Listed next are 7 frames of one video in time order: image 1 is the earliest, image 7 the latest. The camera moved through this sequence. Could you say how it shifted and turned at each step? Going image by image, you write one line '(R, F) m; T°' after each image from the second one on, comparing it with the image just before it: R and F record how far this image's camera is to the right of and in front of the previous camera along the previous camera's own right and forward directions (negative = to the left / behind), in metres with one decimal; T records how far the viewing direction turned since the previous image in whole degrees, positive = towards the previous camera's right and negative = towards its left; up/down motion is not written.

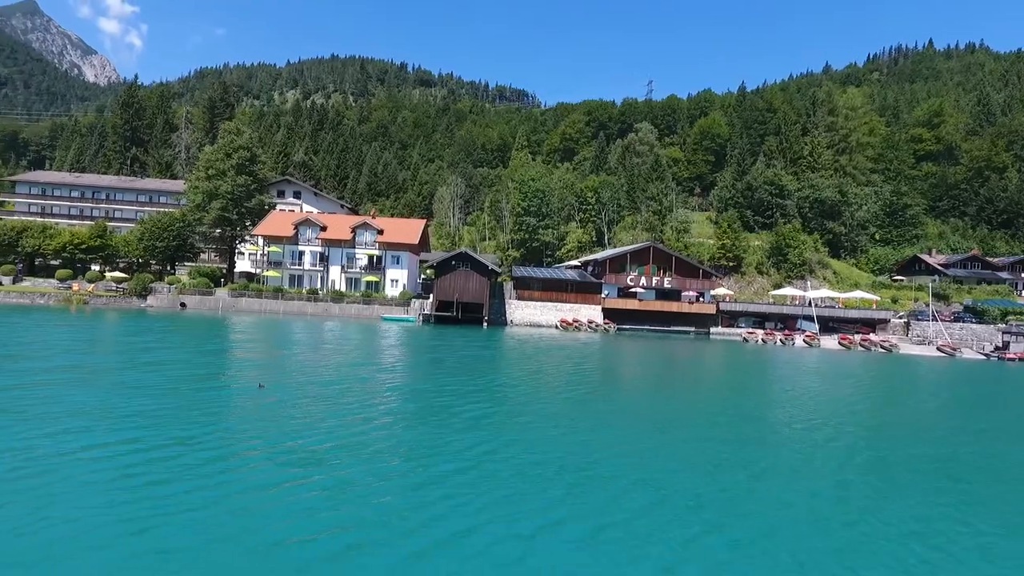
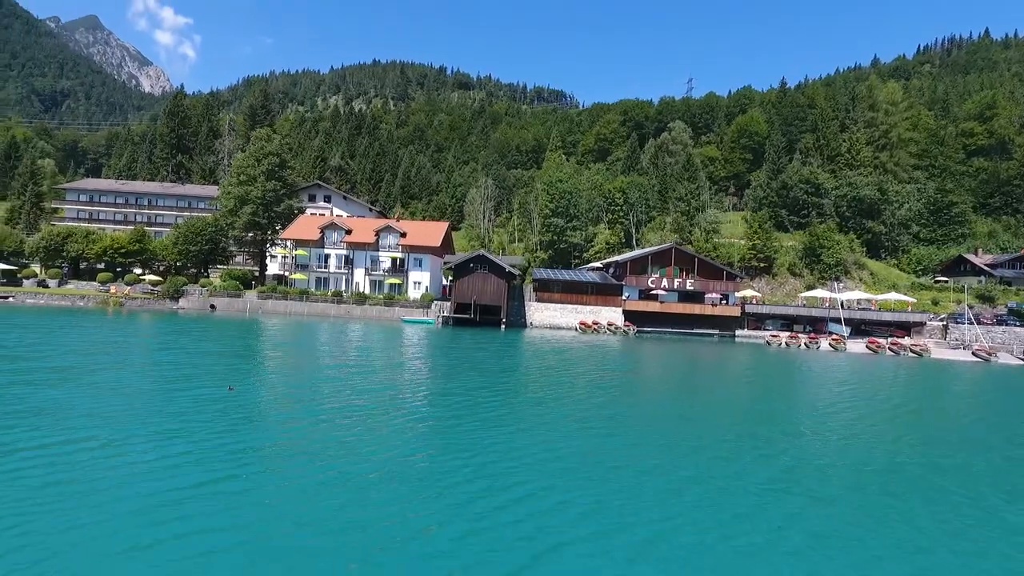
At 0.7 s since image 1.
(+1.7, 0.0) m; -4°
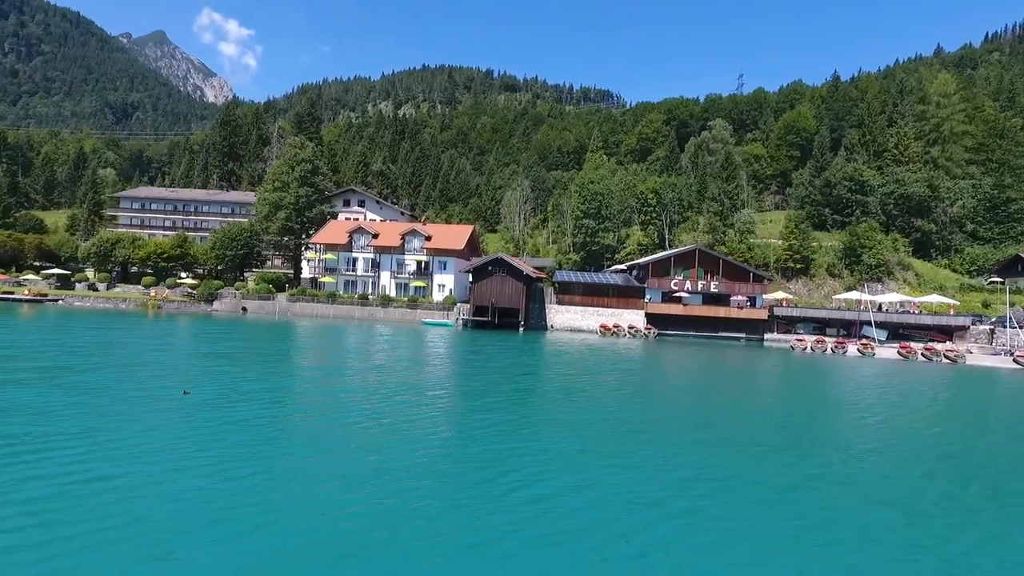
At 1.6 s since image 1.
(+2.4, 0.0) m; -5°
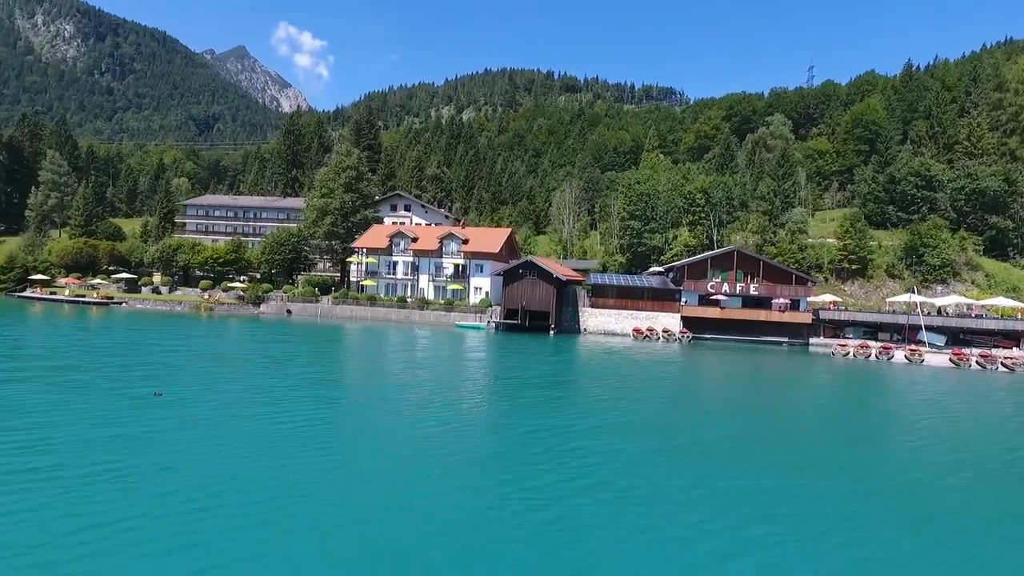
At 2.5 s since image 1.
(+2.6, +0.1) m; -6°
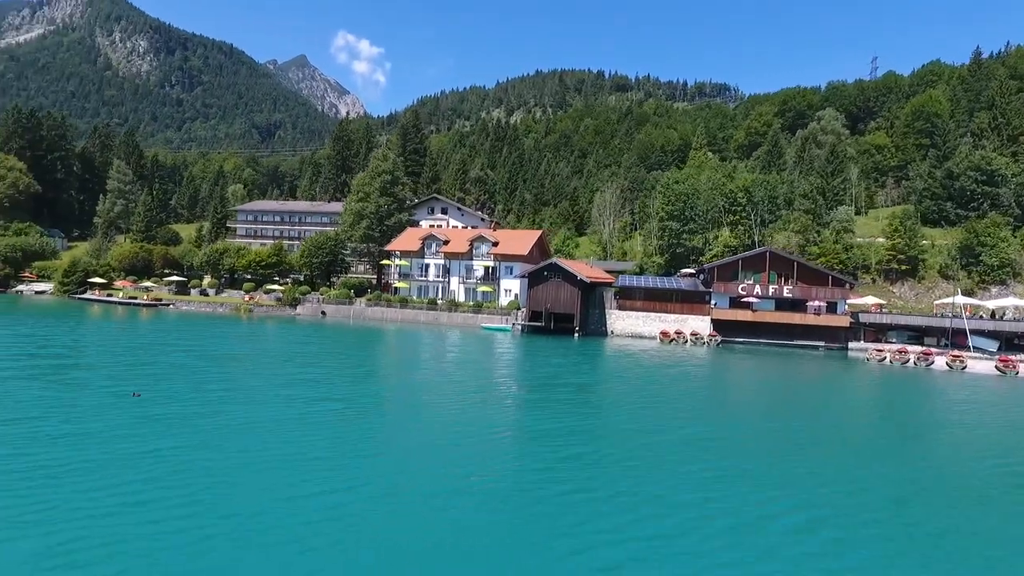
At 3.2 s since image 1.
(+2.2, +0.1) m; -5°
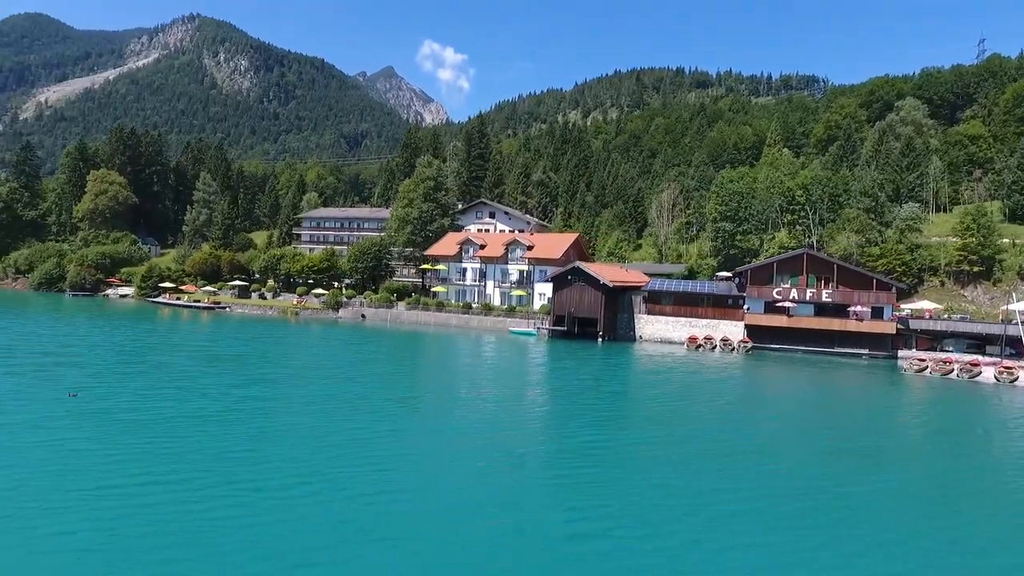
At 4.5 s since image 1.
(+4.4, +0.4) m; -8°
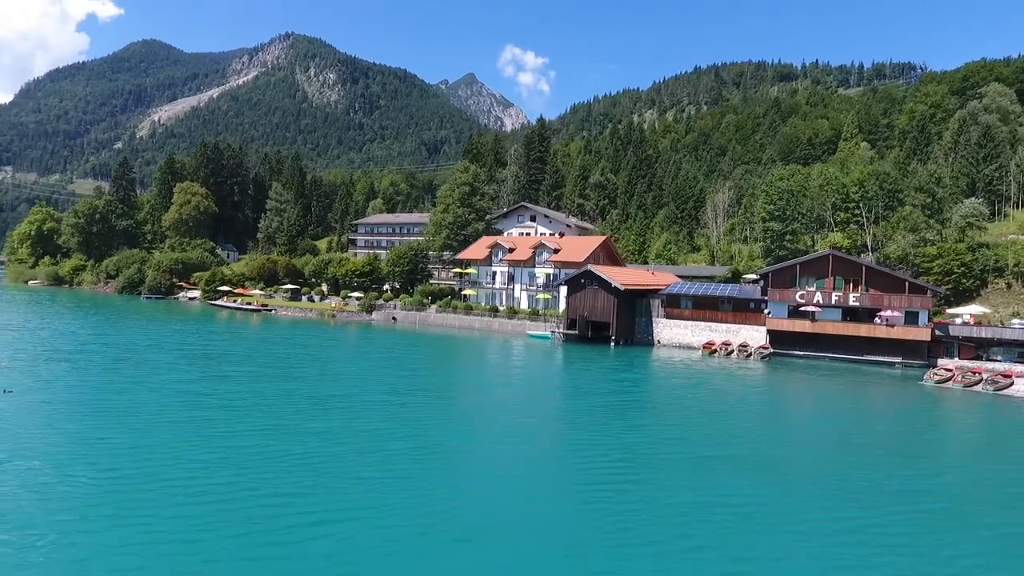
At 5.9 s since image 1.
(+5.1, +0.3) m; -7°
